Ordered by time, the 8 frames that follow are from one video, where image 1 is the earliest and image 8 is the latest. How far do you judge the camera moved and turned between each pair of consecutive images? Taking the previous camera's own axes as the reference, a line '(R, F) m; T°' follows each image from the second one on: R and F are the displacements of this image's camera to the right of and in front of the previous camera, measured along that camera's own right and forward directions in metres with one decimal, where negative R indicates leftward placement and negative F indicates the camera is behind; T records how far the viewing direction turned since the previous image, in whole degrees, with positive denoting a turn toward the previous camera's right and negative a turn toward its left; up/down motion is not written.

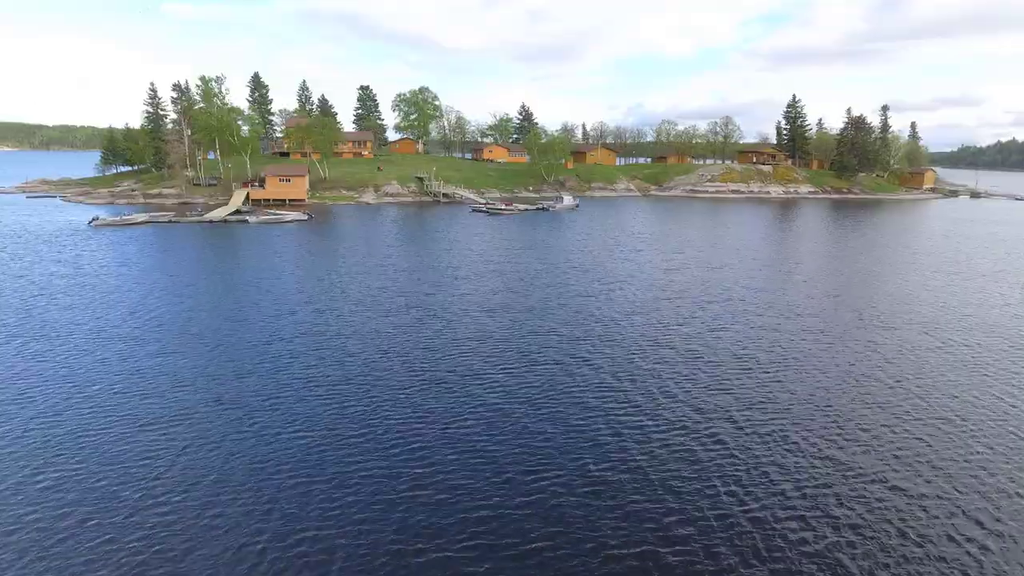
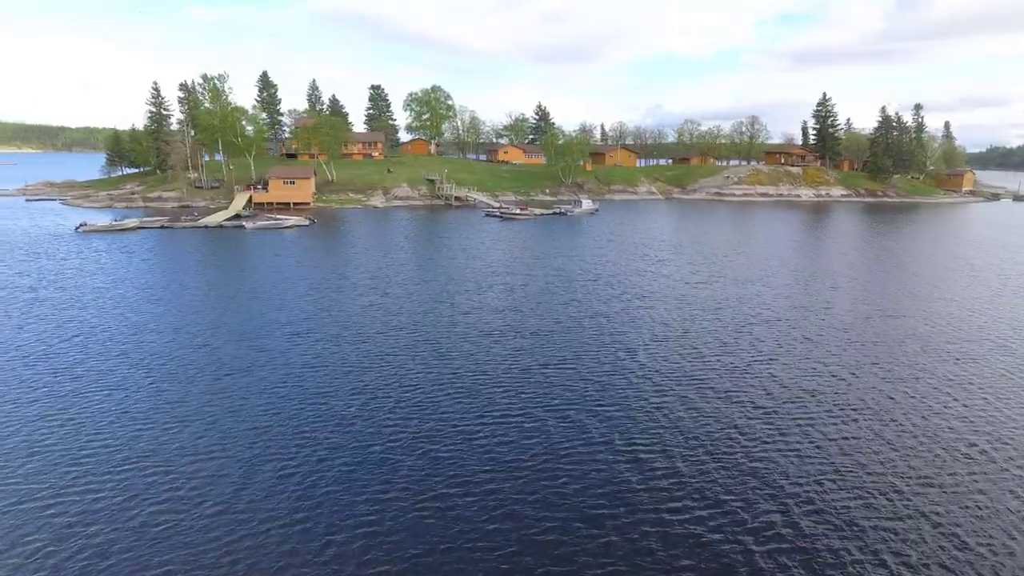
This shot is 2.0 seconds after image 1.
(+0.4, +6.0) m; -2°
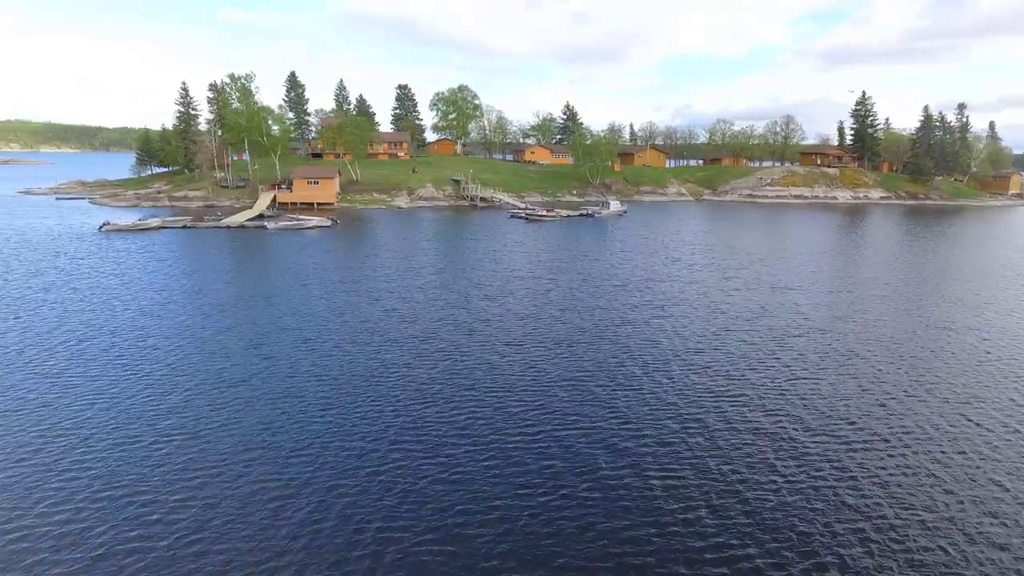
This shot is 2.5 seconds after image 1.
(0.0, +2.2) m; -2°
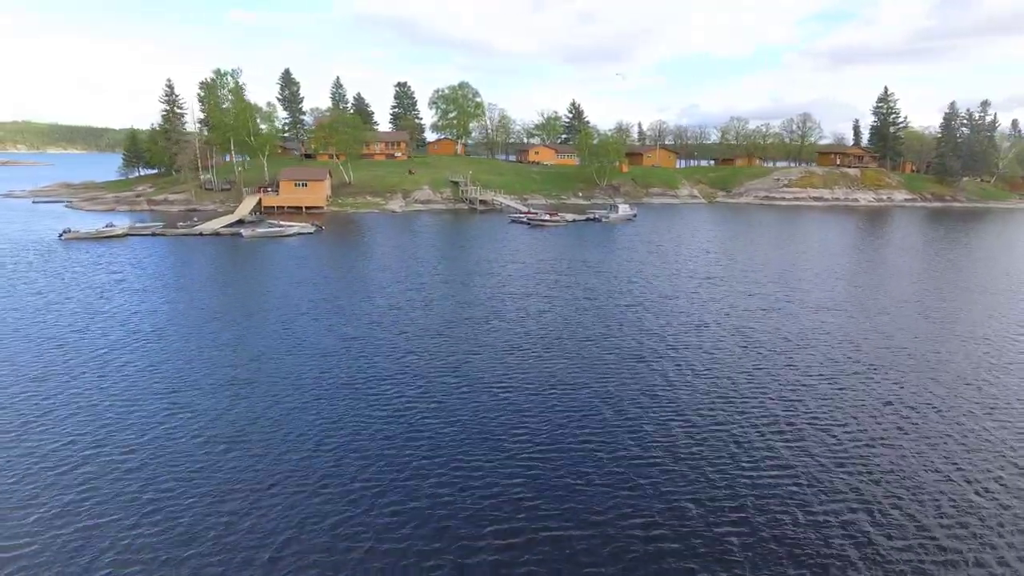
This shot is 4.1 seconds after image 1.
(+1.0, +6.6) m; -1°
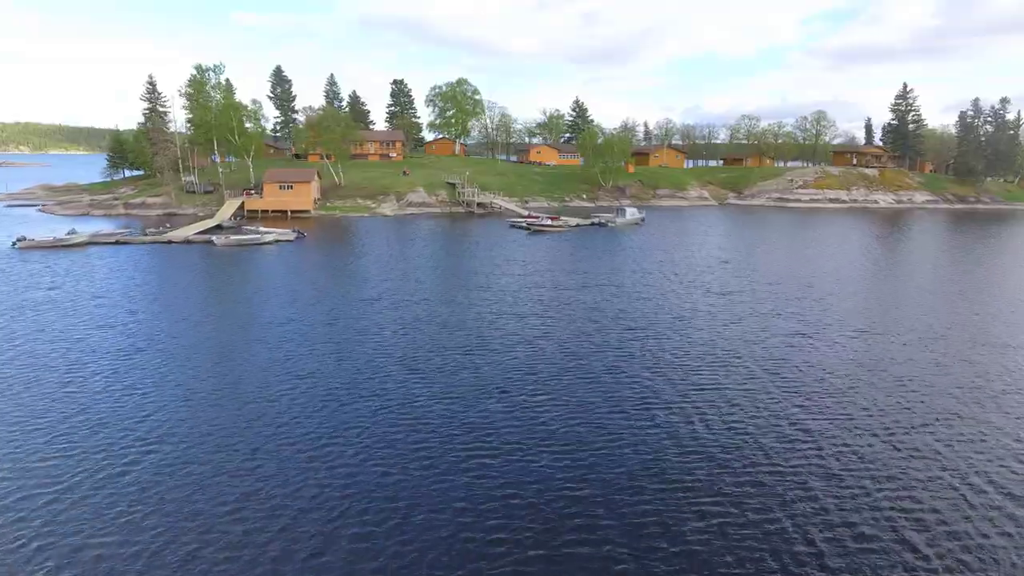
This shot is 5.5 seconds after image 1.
(+0.8, +6.0) m; 0°
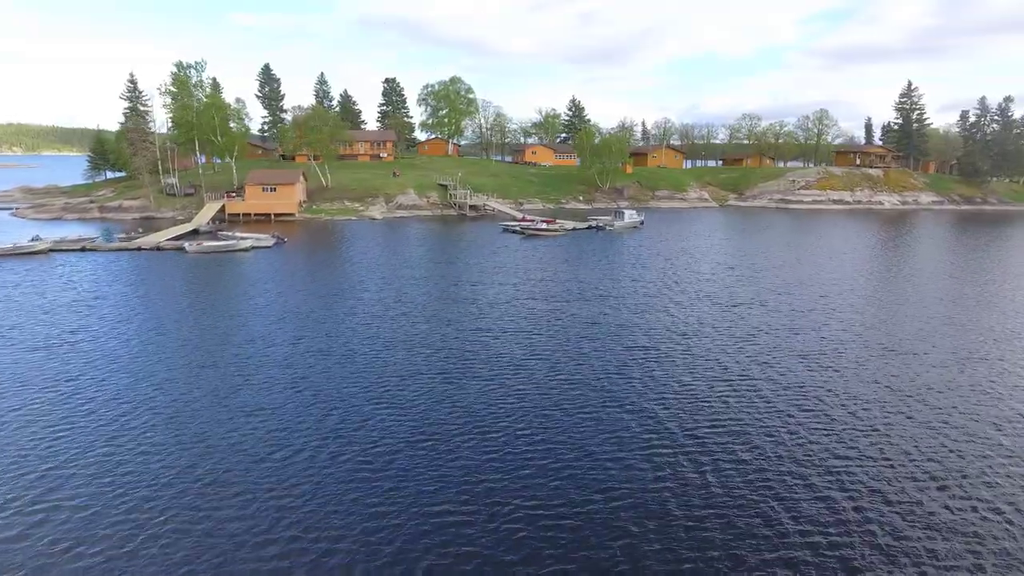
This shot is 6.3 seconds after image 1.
(+0.6, +3.7) m; 0°
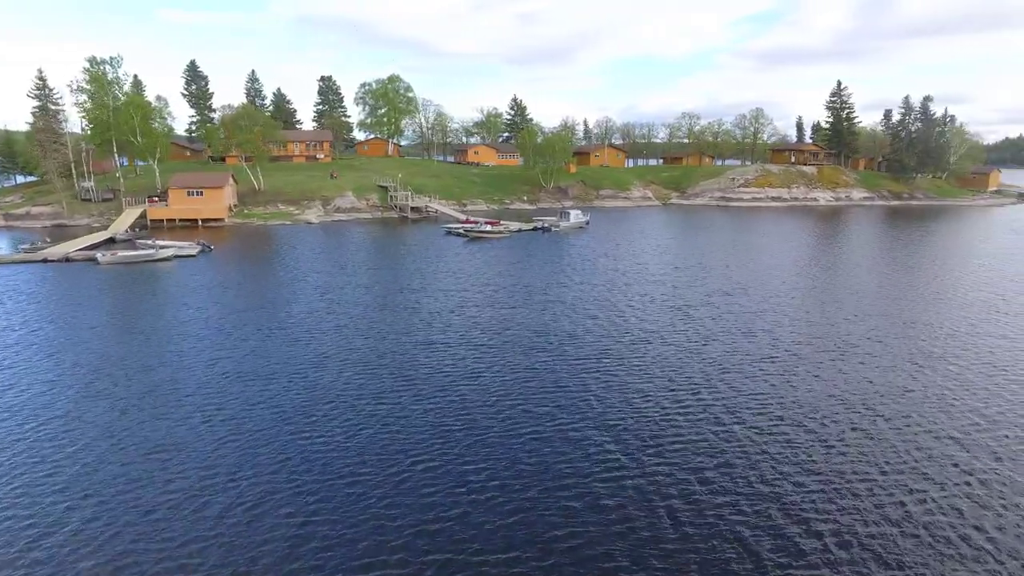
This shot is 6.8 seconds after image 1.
(+0.7, +1.7) m; +5°
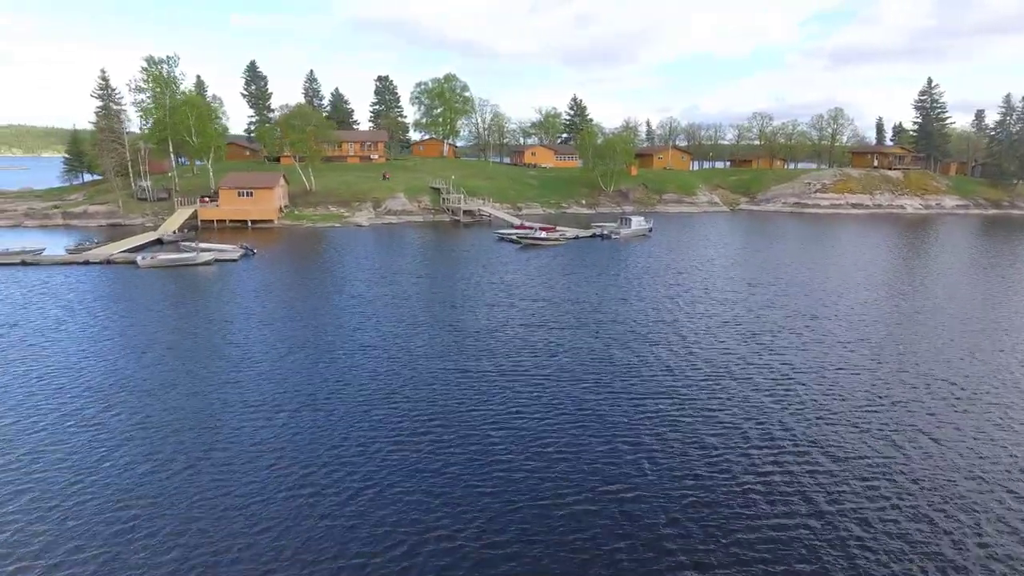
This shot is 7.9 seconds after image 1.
(-0.4, +5.1) m; -5°
